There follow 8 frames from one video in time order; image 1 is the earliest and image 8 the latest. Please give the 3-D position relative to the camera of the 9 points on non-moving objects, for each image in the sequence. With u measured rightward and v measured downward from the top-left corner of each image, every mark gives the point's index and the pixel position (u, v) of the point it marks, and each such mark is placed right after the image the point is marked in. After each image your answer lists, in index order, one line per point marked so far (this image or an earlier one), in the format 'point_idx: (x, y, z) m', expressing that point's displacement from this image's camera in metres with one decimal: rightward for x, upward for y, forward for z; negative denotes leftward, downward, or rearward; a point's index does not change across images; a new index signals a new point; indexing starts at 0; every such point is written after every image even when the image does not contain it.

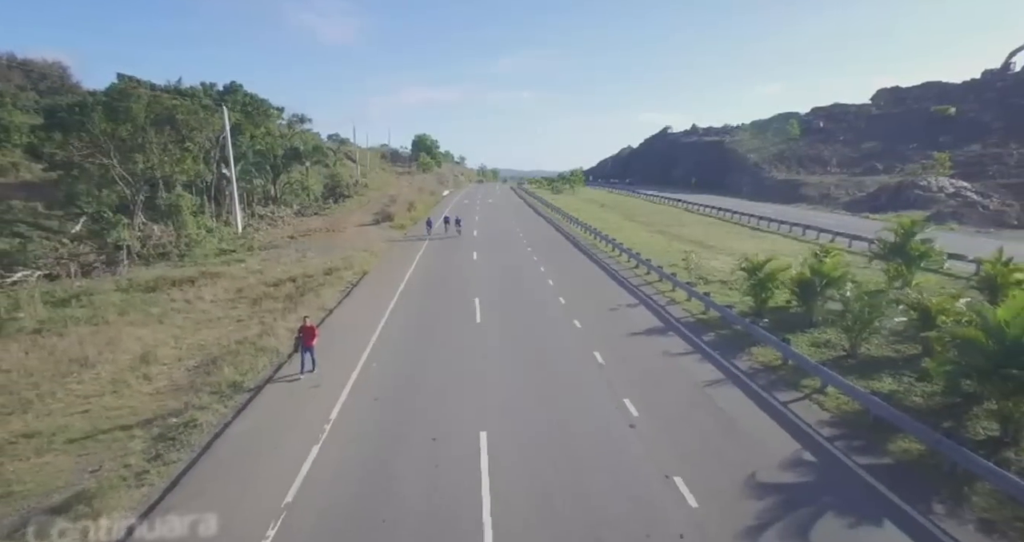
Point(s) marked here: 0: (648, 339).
0: (+4.4, -2.2, +19.2) m
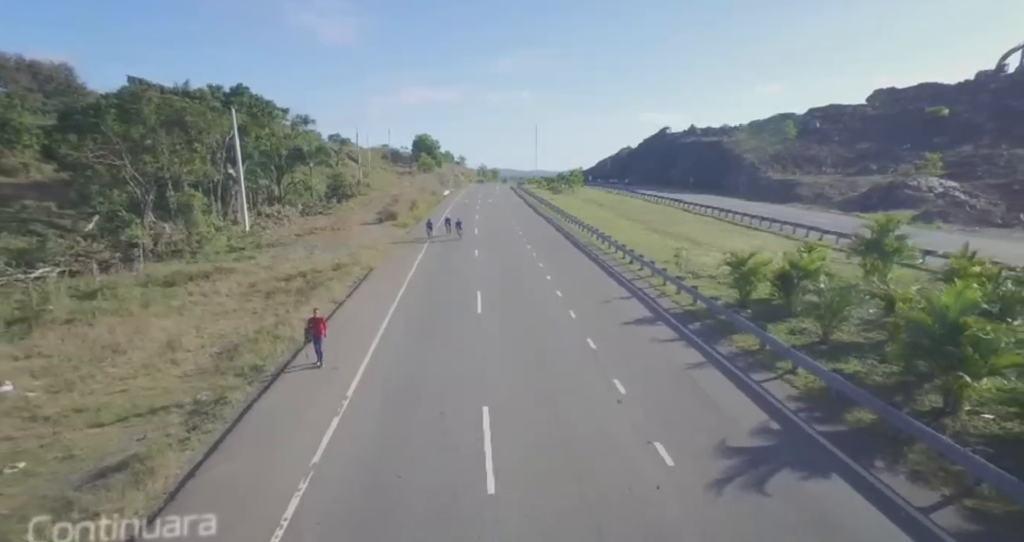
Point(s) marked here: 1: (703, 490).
0: (+4.4, -2.0, +20.6) m
1: (+3.4, -3.9, +10.6) m
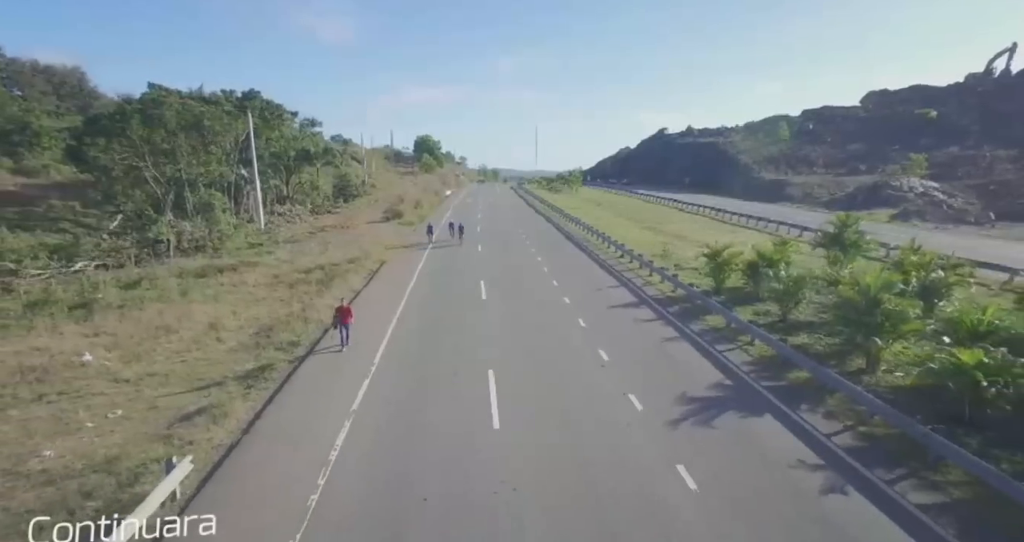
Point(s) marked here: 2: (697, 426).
0: (+4.5, -1.6, +23.5) m
1: (+3.5, -3.5, +13.5) m
2: (+4.2, -3.4, +13.4) m
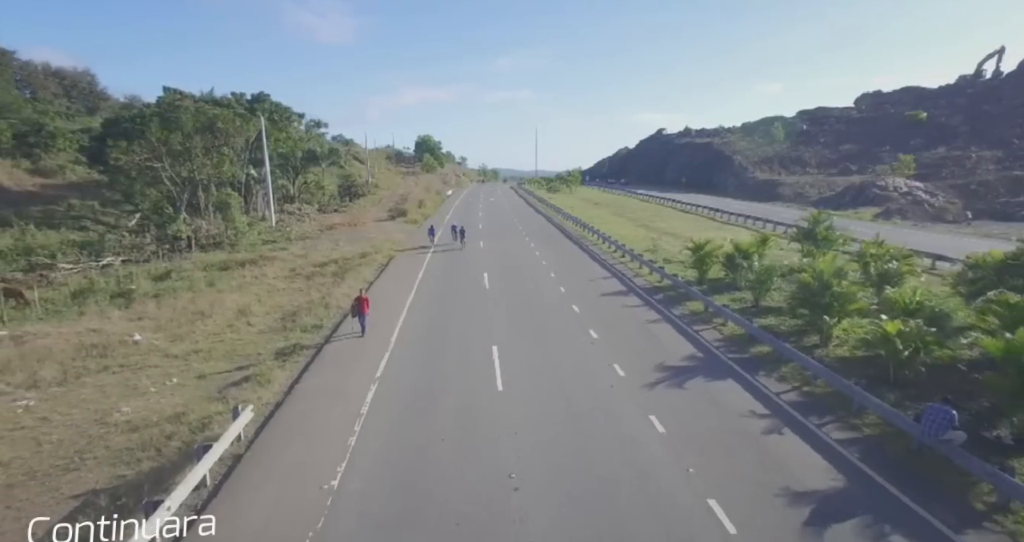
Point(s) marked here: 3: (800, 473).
0: (+4.5, -1.2, +25.9) m
1: (+3.5, -3.1, +15.9) m
2: (+4.3, -3.1, +15.9) m
3: (+5.4, -3.8, +11.2) m
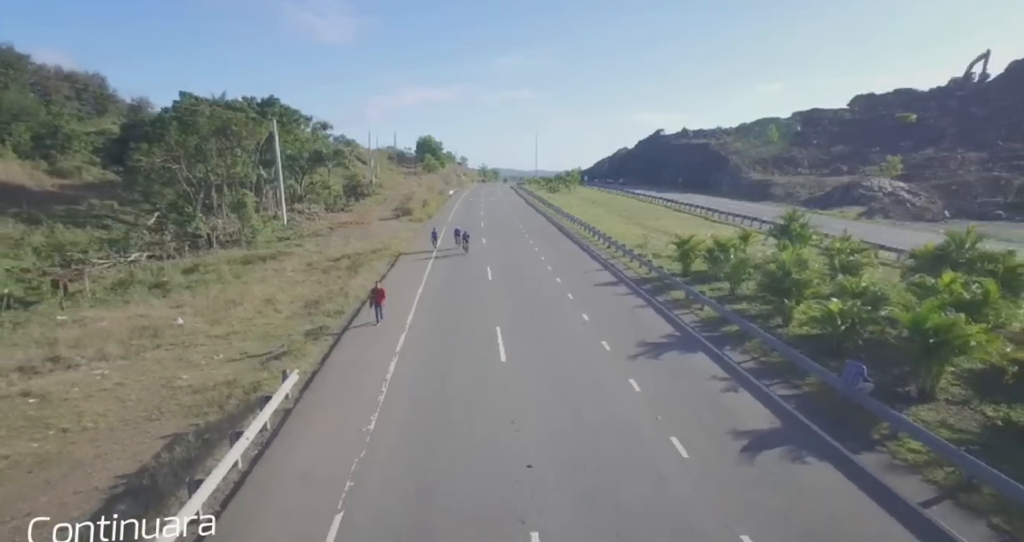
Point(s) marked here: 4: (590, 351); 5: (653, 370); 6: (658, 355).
0: (+4.5, -0.9, +28.6) m
1: (+3.6, -2.8, +18.6) m
2: (+4.3, -2.7, +18.5) m
3: (+5.5, -3.4, +13.9) m
4: (+2.6, -2.7, +19.3) m
5: (+4.2, -2.9, +17.3) m
6: (+4.6, -2.7, +18.5) m
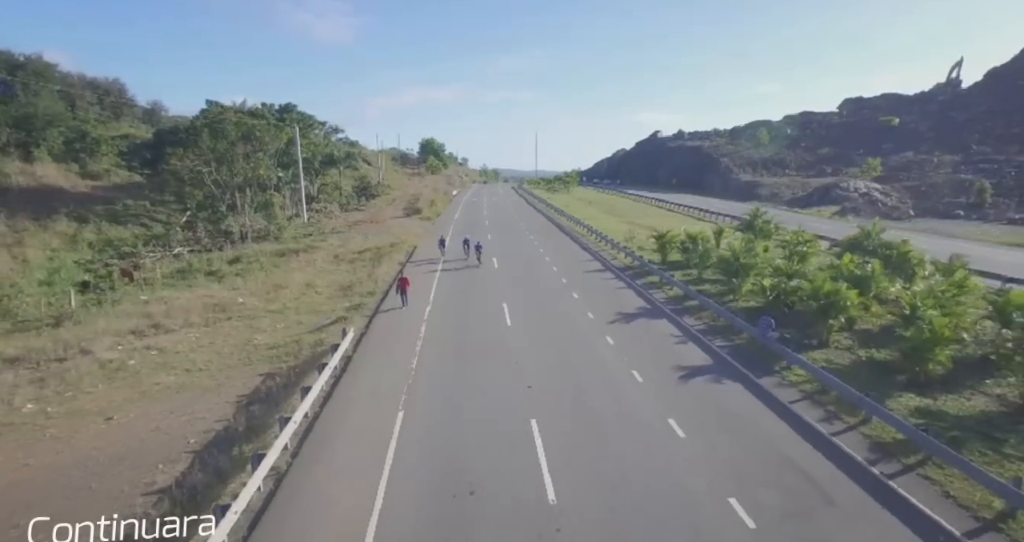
0: (+4.7, -0.3, +33.6) m
1: (+3.7, -2.1, +23.6) m
2: (+4.5, -2.1, +23.6) m
3: (+5.6, -2.8, +18.9) m
4: (+2.8, -2.0, +24.3) m
5: (+4.3, -2.2, +22.3) m
6: (+4.8, -2.0, +23.5) m
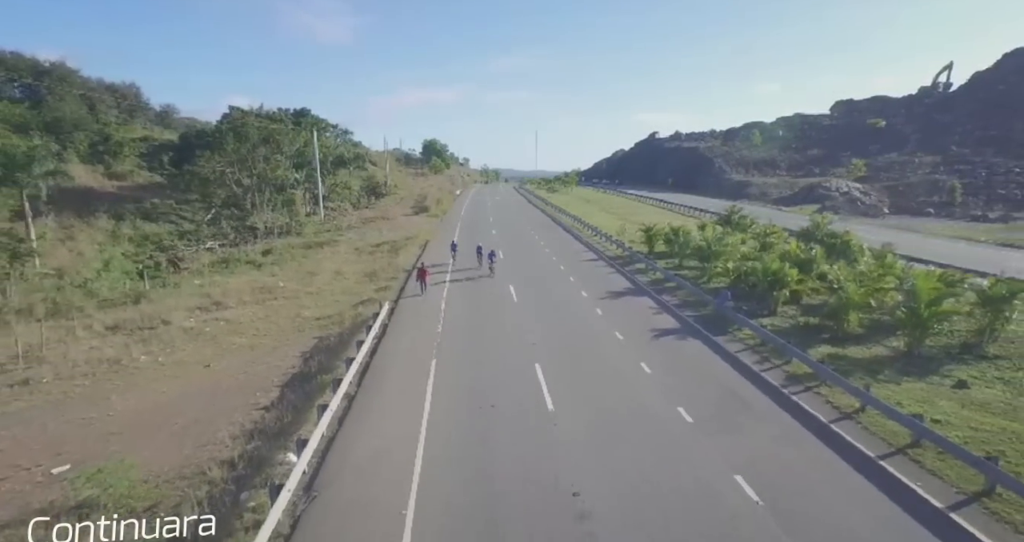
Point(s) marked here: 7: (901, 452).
0: (+5.0, +0.4, +38.1) m
1: (+4.0, -1.4, +28.1) m
2: (+4.7, -1.4, +28.0) m
3: (+5.9, -2.1, +23.3) m
4: (+3.0, -1.3, +28.8) m
5: (+4.6, -1.5, +26.7) m
6: (+5.1, -1.3, +27.9) m
7: (+8.2, -3.8, +12.4) m
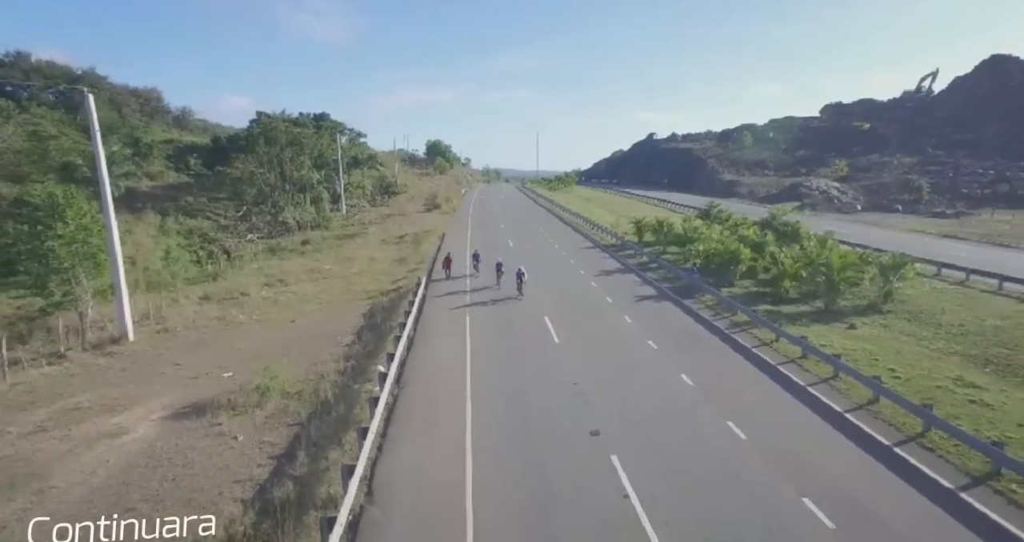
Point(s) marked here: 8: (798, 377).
0: (+5.6, +1.4, +44.2) m
1: (+4.6, -0.5, +34.1) m
2: (+5.4, -0.4, +34.1) m
3: (+6.6, -1.1, +29.4) m
4: (+3.7, -0.4, +34.8) m
5: (+5.3, -0.6, +32.8) m
6: (+5.7, -0.4, +34.0) m
7: (+8.9, -2.8, +18.5) m
8: (+8.4, -3.1, +16.9) m
